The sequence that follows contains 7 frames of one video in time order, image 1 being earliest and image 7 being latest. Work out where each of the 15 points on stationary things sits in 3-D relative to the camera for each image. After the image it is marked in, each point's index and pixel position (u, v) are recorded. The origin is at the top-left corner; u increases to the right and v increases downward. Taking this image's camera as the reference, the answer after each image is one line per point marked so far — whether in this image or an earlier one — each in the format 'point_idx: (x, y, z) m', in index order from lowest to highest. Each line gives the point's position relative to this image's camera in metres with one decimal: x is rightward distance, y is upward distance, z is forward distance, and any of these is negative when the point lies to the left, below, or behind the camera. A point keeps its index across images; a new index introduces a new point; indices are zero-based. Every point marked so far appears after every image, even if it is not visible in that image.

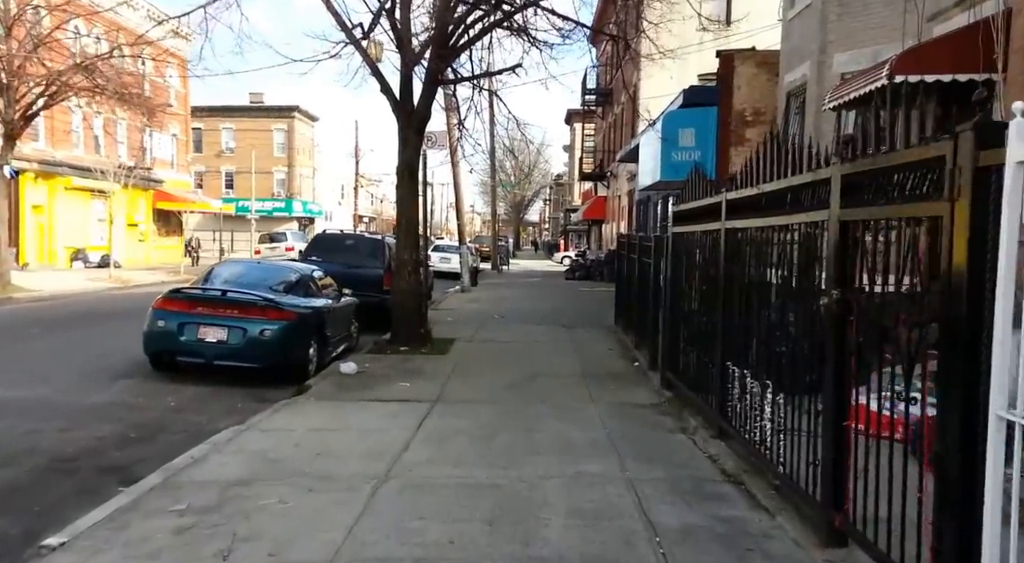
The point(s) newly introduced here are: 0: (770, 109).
0: (+5.0, +3.3, +15.3) m
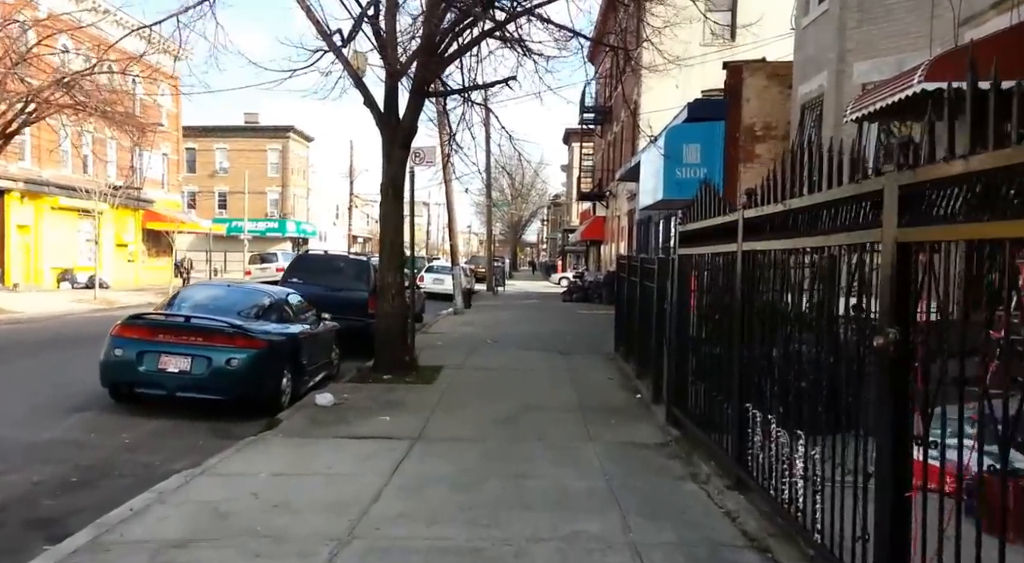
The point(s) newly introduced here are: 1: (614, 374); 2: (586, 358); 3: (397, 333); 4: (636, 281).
0: (+4.9, +2.9, +14.6) m
1: (+1.6, -1.4, +12.3) m
2: (+1.3, -1.4, +14.3) m
3: (-1.7, -0.8, +11.9) m
4: (+2.0, 0.0, +12.8) m
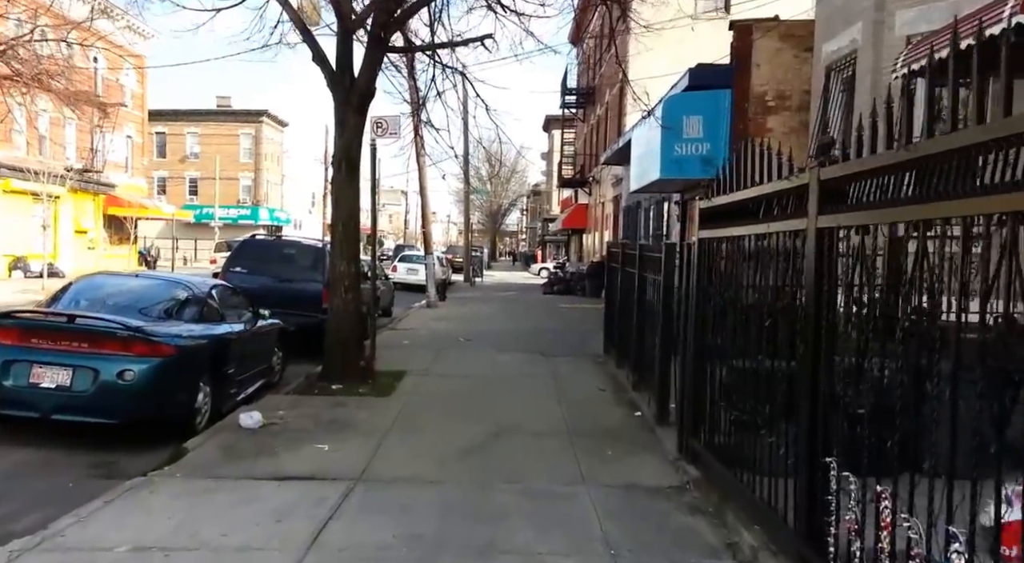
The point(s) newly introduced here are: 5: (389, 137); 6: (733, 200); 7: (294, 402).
0: (+4.5, +3.0, +12.8) m
1: (+1.2, -1.3, +10.5) m
2: (+0.9, -1.2, +12.5) m
3: (-2.0, -0.7, +10.0) m
4: (+1.6, +0.1, +11.0) m
5: (-1.9, +2.2, +12.1) m
6: (+1.6, +0.6, +5.8) m
7: (-2.4, -1.3, +8.7) m
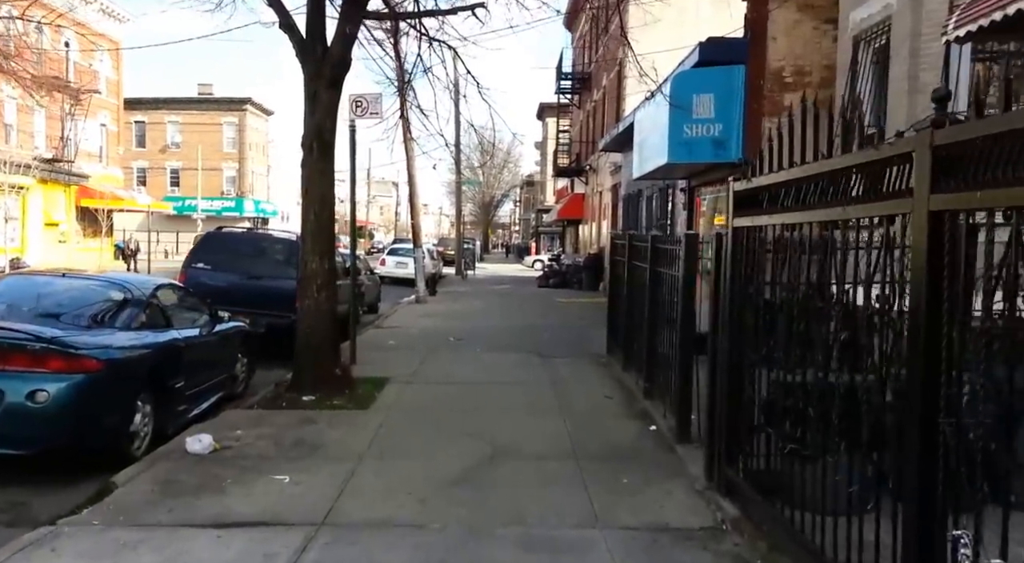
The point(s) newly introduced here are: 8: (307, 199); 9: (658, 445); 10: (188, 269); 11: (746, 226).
0: (+4.4, +3.1, +11.7) m
1: (+1.2, -1.3, +9.4) m
2: (+0.8, -1.2, +11.4) m
3: (-2.1, -0.6, +8.8) m
4: (+1.6, +0.2, +9.9) m
5: (-2.0, +2.3, +10.9) m
6: (+1.6, +0.6, +4.6) m
7: (-2.4, -1.3, +7.5) m
8: (-2.3, +0.9, +8.8) m
9: (+1.3, -1.4, +7.0) m
10: (-4.7, +0.2, +11.5) m
11: (+1.6, +0.4, +5.4) m
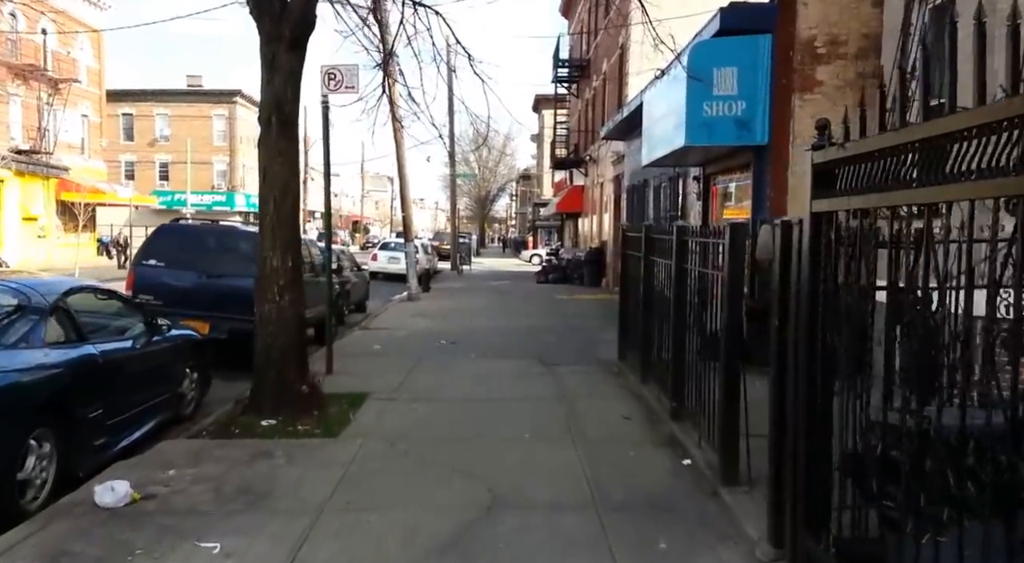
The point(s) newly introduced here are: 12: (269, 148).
0: (+4.4, +3.2, +10.3) m
1: (+1.2, -1.2, +7.9) m
2: (+0.8, -1.1, +10.0) m
3: (-2.1, -0.6, +7.4) m
4: (+1.6, +0.2, +8.5) m
5: (-2.0, +2.3, +9.5) m
6: (+1.6, +0.6, +3.2) m
7: (-2.4, -1.3, +6.1) m
8: (-2.3, +0.9, +7.4) m
9: (+1.3, -1.4, +5.6) m
10: (-4.7, +0.2, +10.0) m
11: (+1.6, +0.4, +3.9) m
12: (-2.2, +1.2, +7.3) m
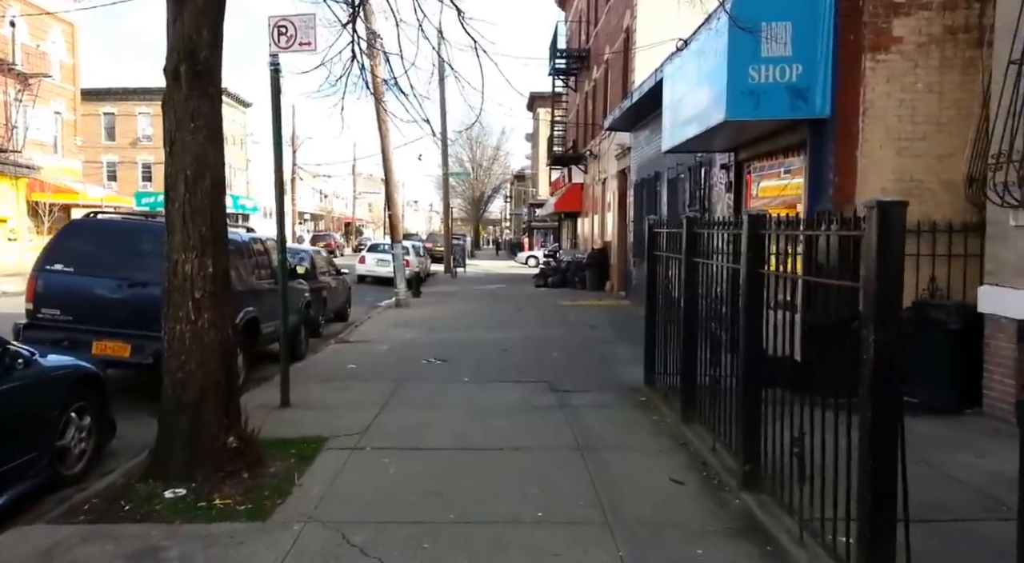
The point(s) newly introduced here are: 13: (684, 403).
0: (+4.4, +3.1, +8.3) m
1: (+1.2, -1.3, +5.9) m
2: (+0.9, -1.2, +8.0) m
3: (-2.0, -0.7, +5.4) m
4: (+1.6, +0.1, +6.5) m
5: (-2.0, +2.2, +7.4) m
6: (+1.7, +0.5, +1.2) m
7: (-2.4, -1.4, +4.1) m
8: (-2.2, +0.8, +5.3) m
9: (+1.3, -1.5, +3.6) m
10: (-4.7, +0.1, +8.0) m
11: (+1.6, +0.3, +1.9) m
12: (-2.2, +1.1, +5.3) m
13: (+1.5, -1.0, +6.8) m
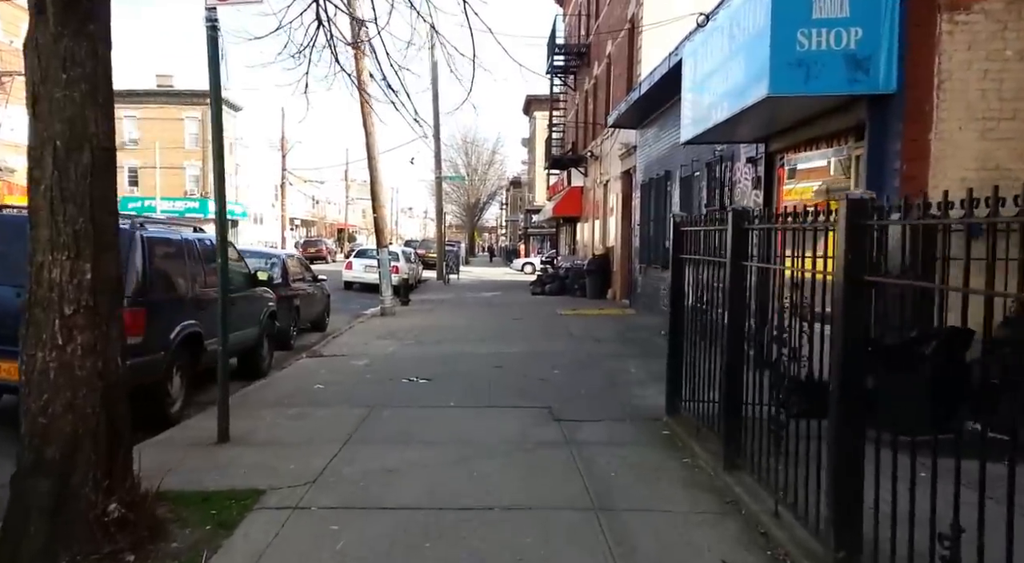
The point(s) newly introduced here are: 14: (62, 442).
0: (+4.3, +3.0, +6.9) m
1: (+1.2, -1.3, +4.4) m
2: (+0.8, -1.3, +6.5) m
3: (-2.1, -0.7, +3.9) m
4: (+1.5, +0.1, +5.0) m
5: (-2.0, +2.1, +5.9) m
6: (+1.7, +0.5, -0.3) m
7: (-2.4, -1.4, +2.6) m
8: (-2.3, +0.8, +3.8) m
9: (+1.3, -1.5, +2.1) m
10: (-4.7, 0.0, +6.5) m
11: (+1.6, +0.3, +0.4) m
12: (-2.2, +1.1, +3.8) m
13: (+1.4, -1.1, +5.3) m
14: (-2.1, -0.8, +3.8) m
